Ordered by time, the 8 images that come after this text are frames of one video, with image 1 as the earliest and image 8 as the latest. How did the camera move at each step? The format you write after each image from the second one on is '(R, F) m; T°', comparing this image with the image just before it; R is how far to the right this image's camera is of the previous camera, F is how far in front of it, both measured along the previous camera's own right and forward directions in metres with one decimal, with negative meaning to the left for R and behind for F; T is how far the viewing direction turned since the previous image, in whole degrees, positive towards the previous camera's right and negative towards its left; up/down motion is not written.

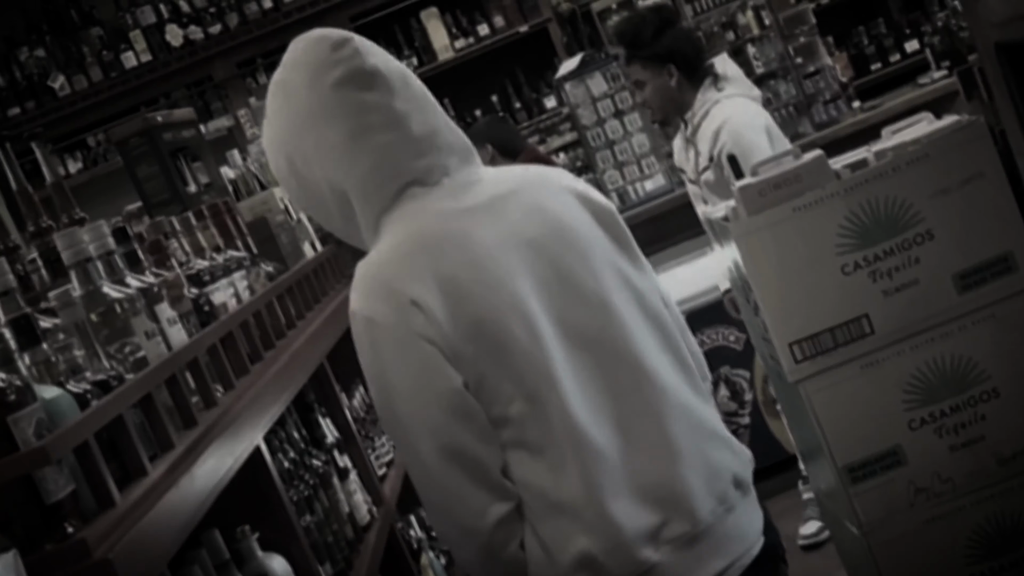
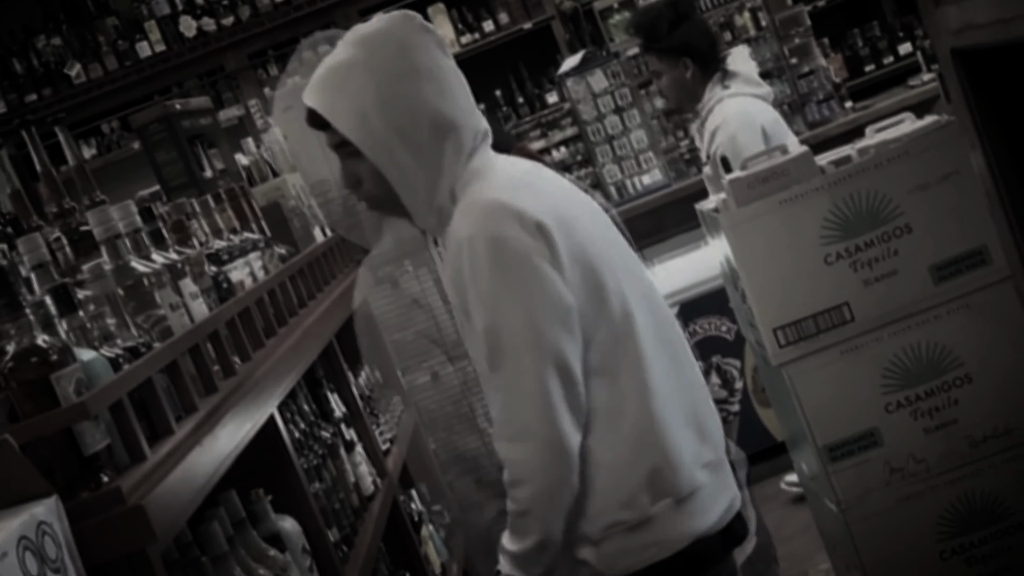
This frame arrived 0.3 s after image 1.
(0.0, -0.1) m; 0°
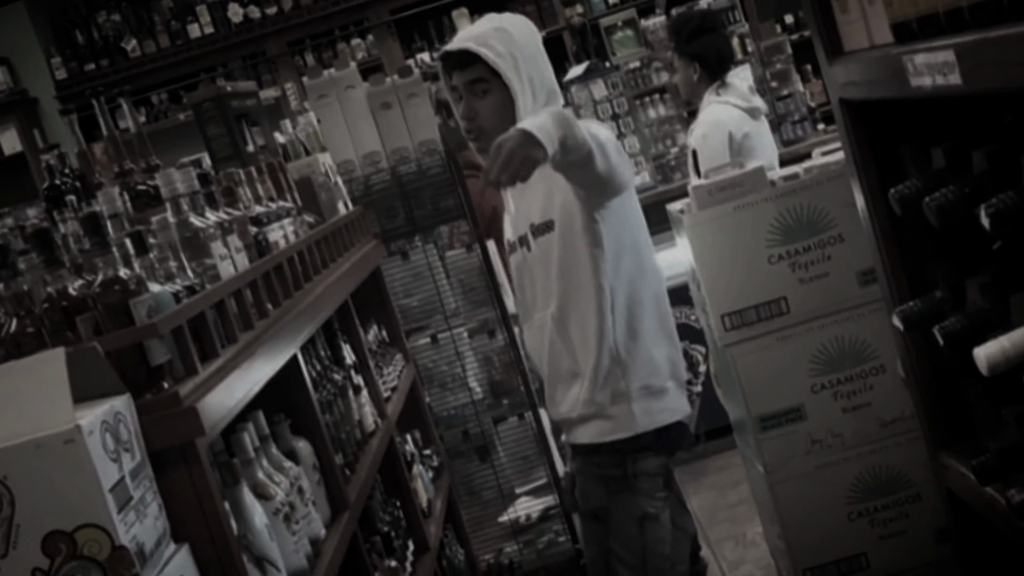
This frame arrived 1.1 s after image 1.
(0.0, -0.4) m; 0°
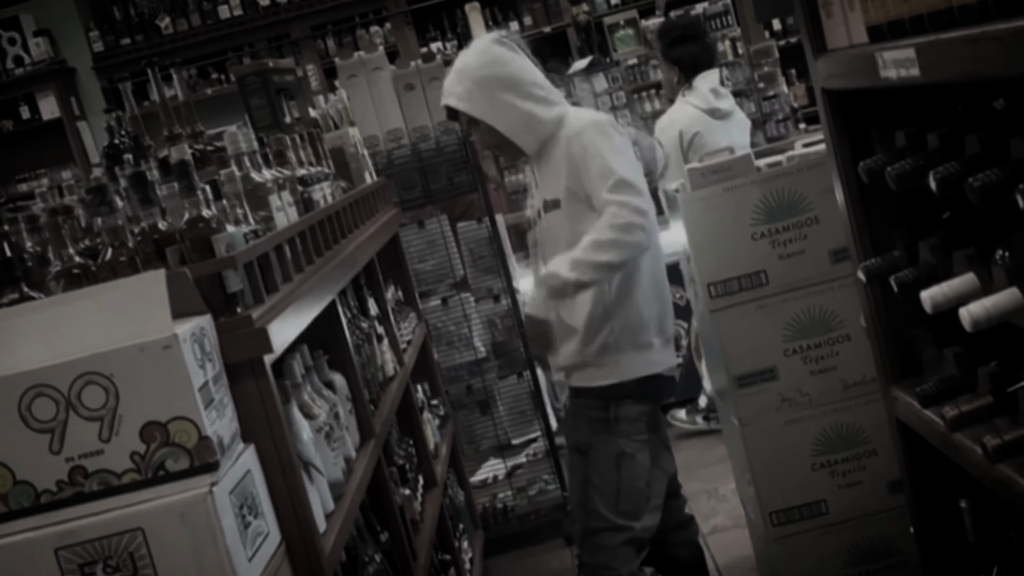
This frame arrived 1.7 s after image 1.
(-0.1, -0.3) m; +1°
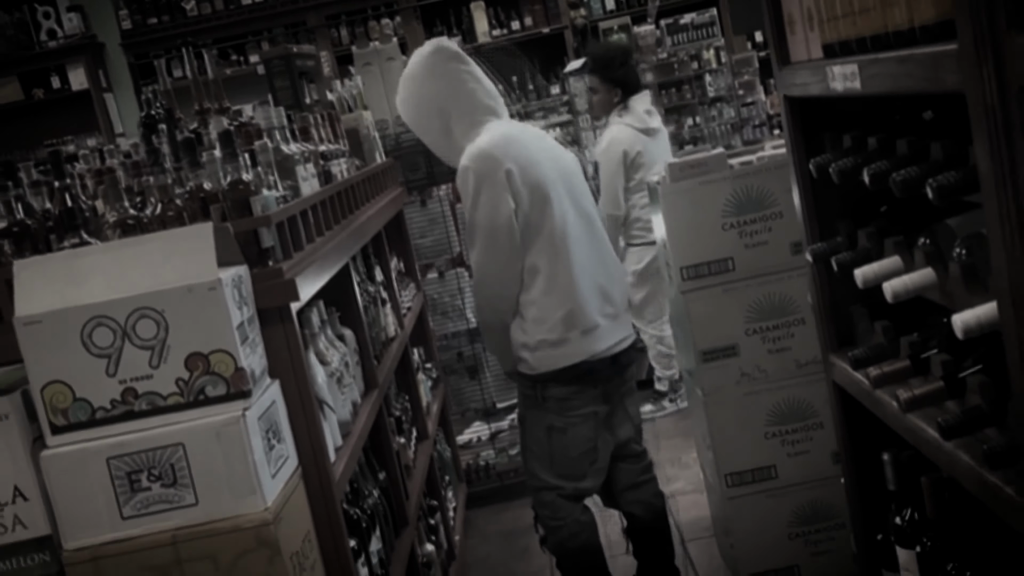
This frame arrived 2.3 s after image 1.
(0.0, -0.3) m; +1°
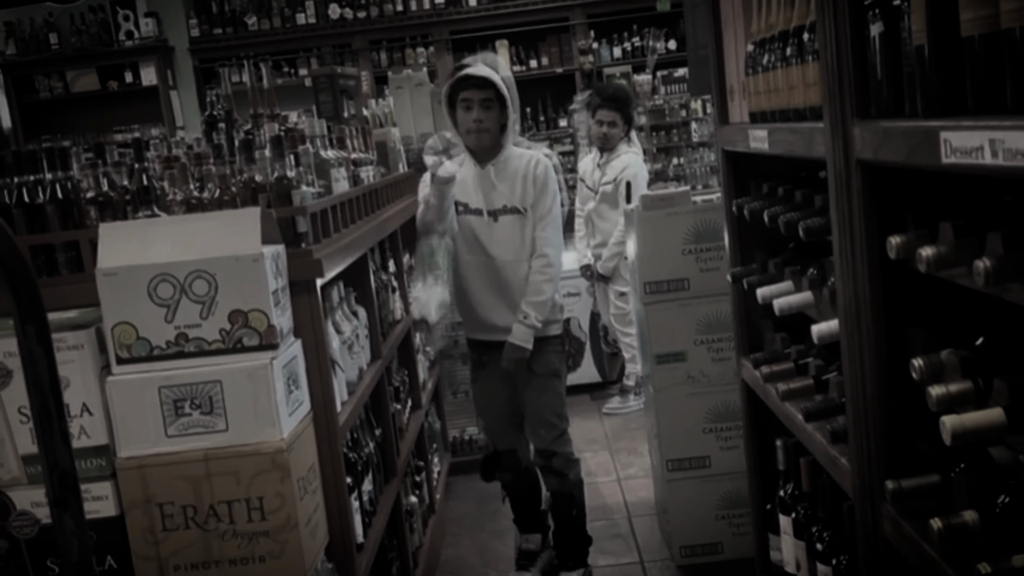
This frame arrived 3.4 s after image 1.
(+0.1, -0.5) m; -1°
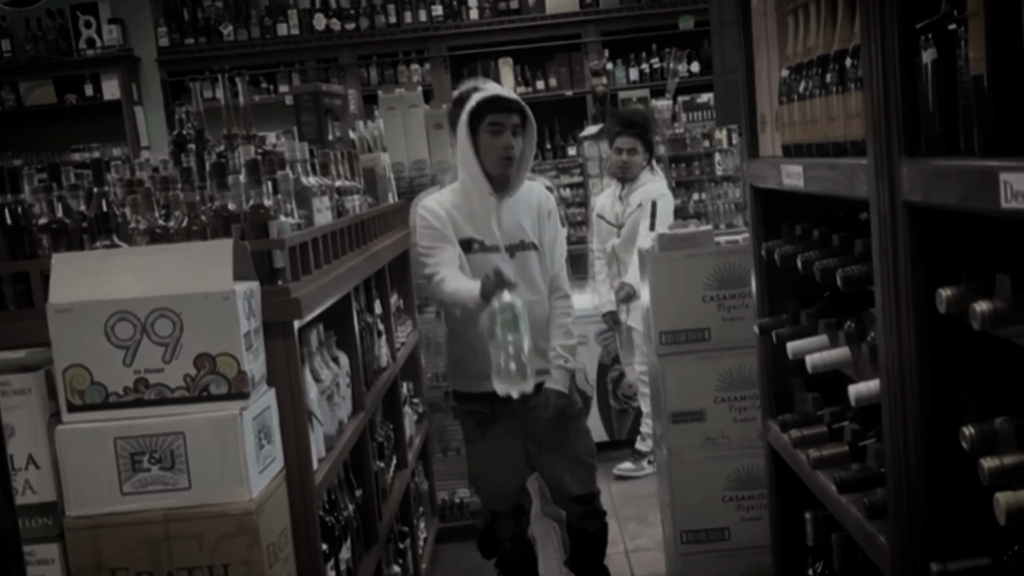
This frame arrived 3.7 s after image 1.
(0.0, +0.3) m; 0°
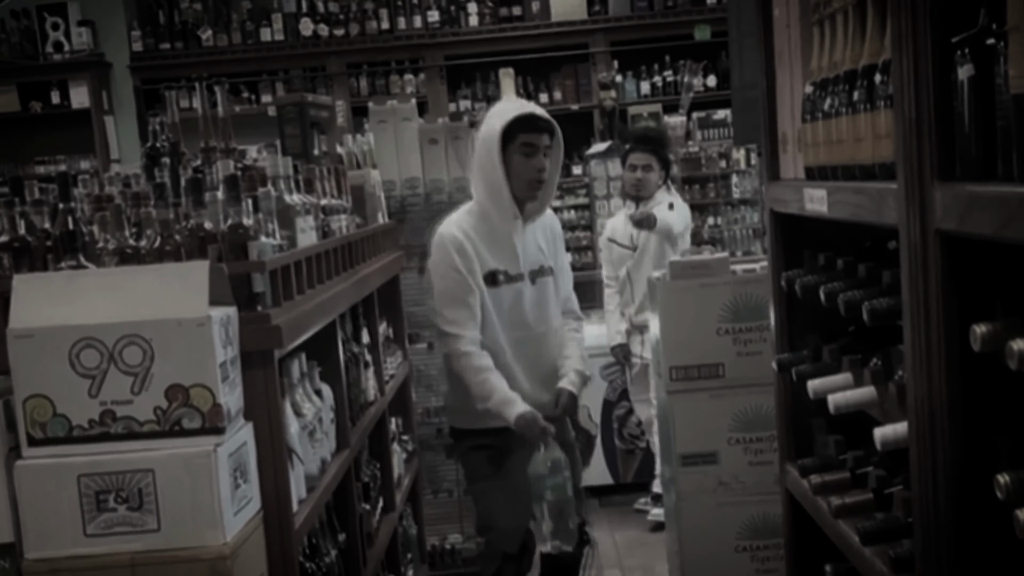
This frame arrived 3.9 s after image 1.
(0.0, +0.2) m; 0°
